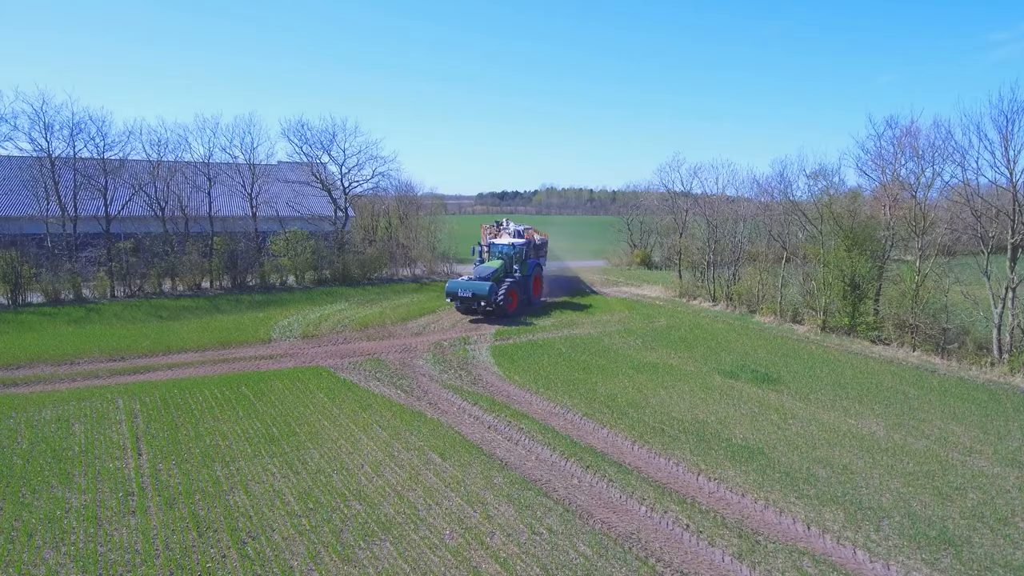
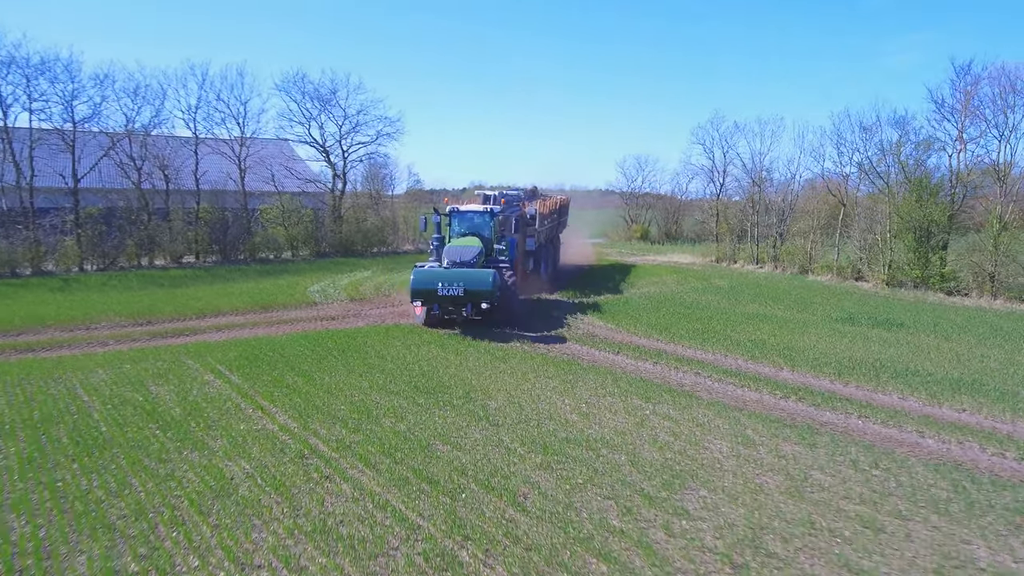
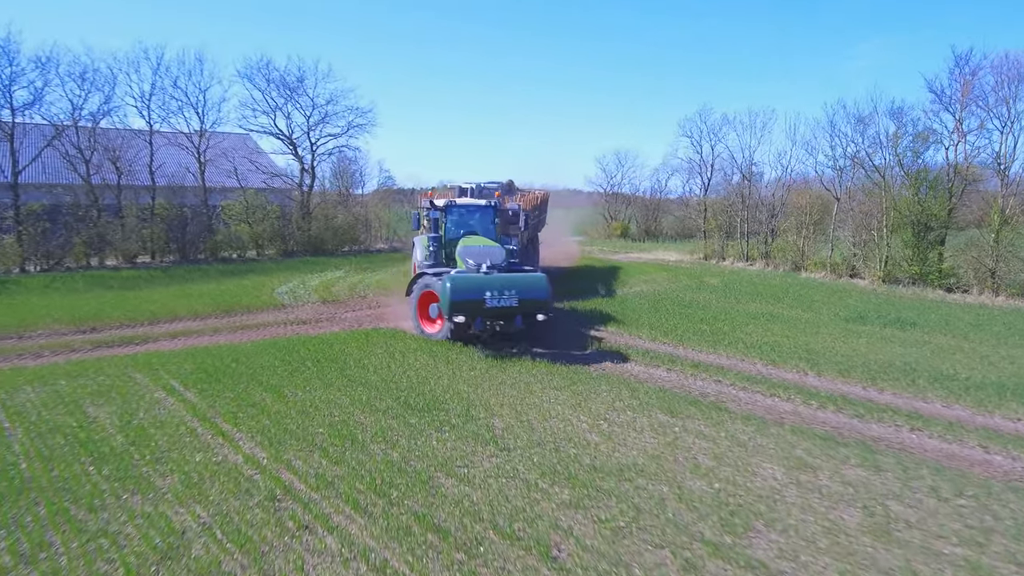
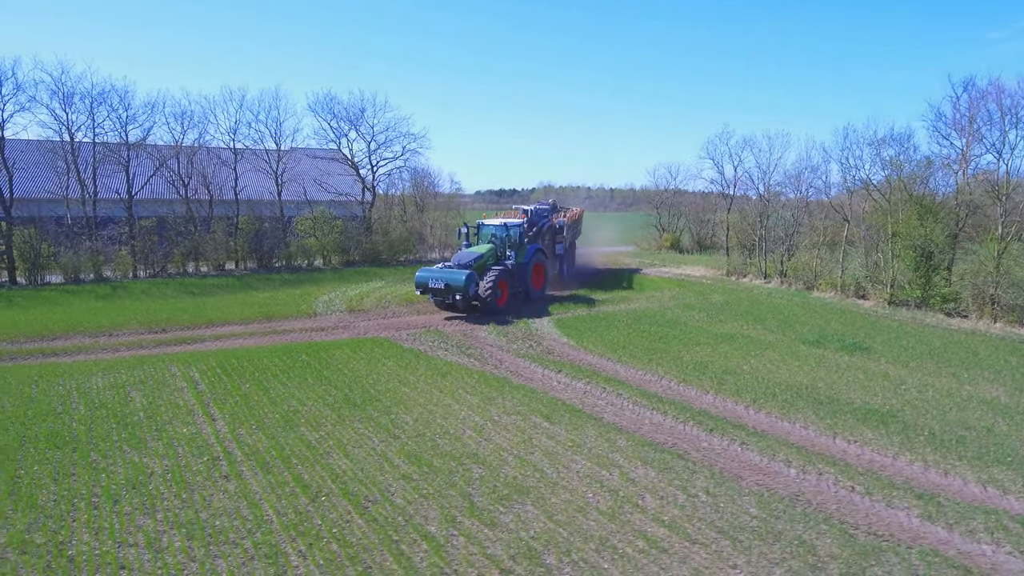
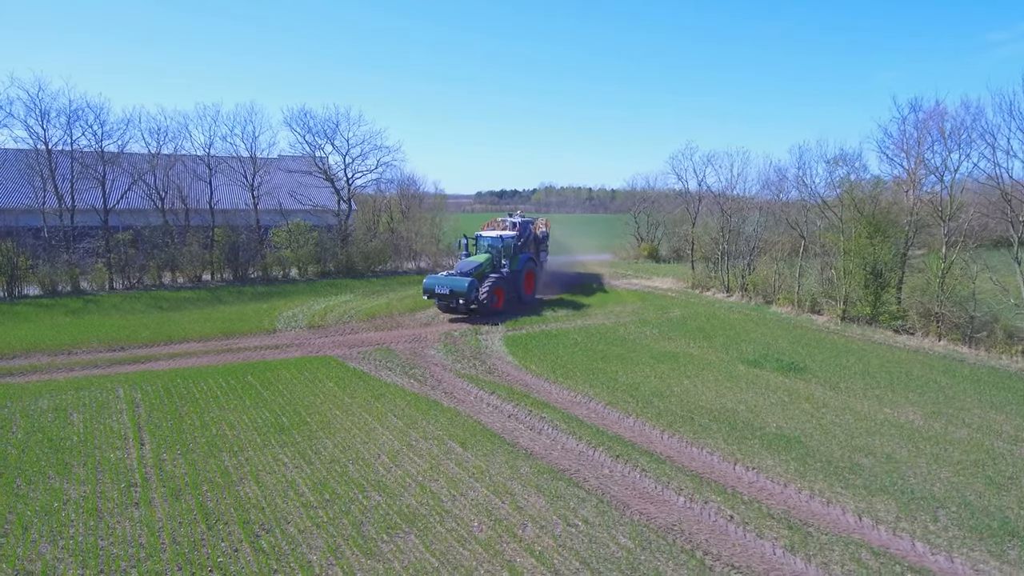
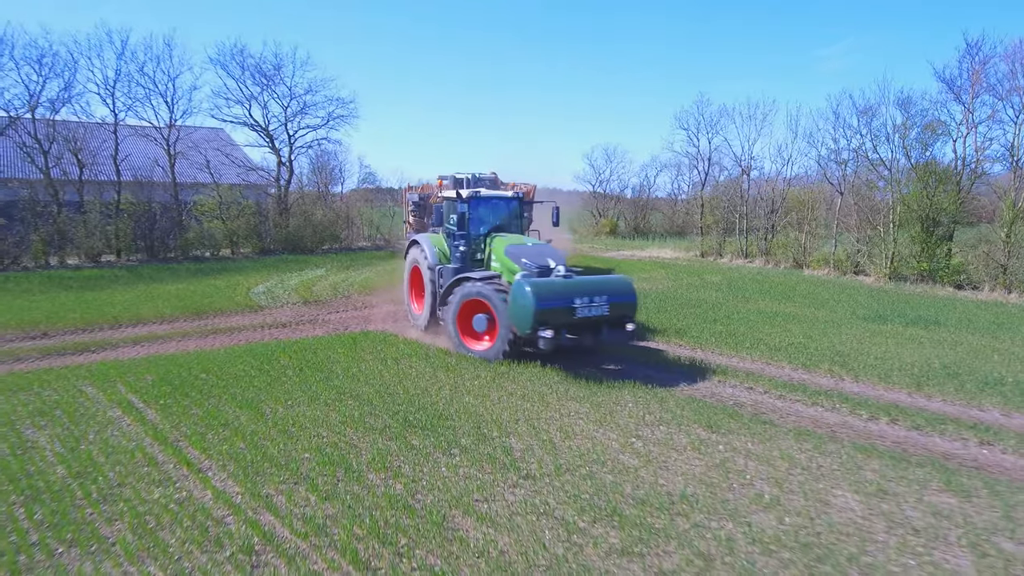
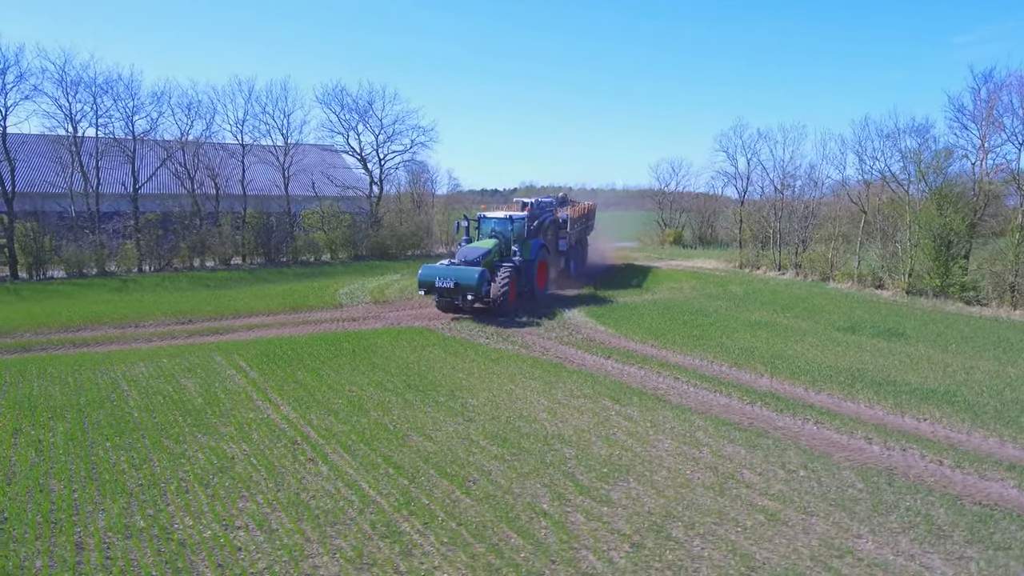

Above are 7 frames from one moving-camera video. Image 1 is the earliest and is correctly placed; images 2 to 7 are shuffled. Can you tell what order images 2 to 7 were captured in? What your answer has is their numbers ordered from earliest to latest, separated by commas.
5, 4, 7, 2, 3, 6
